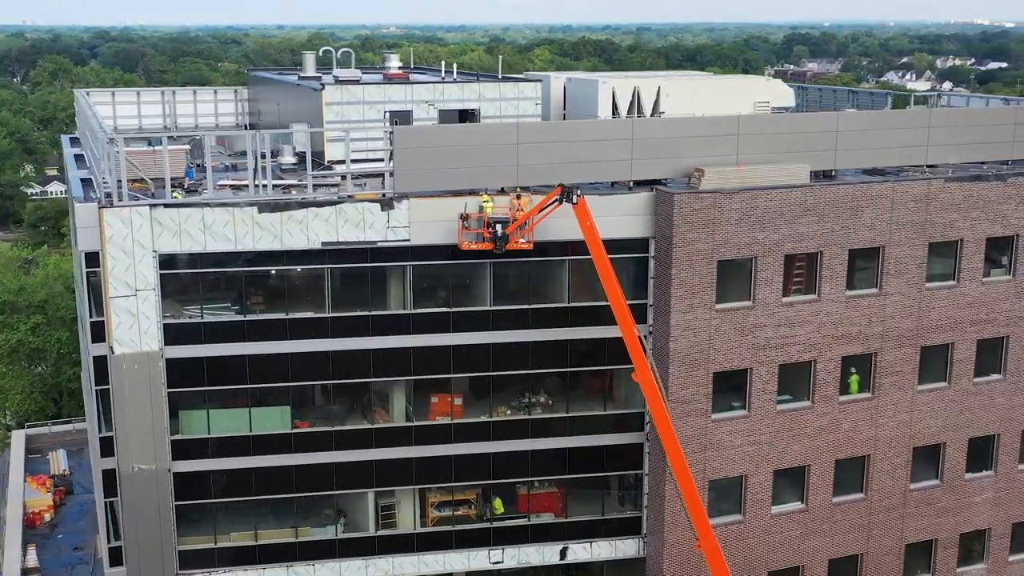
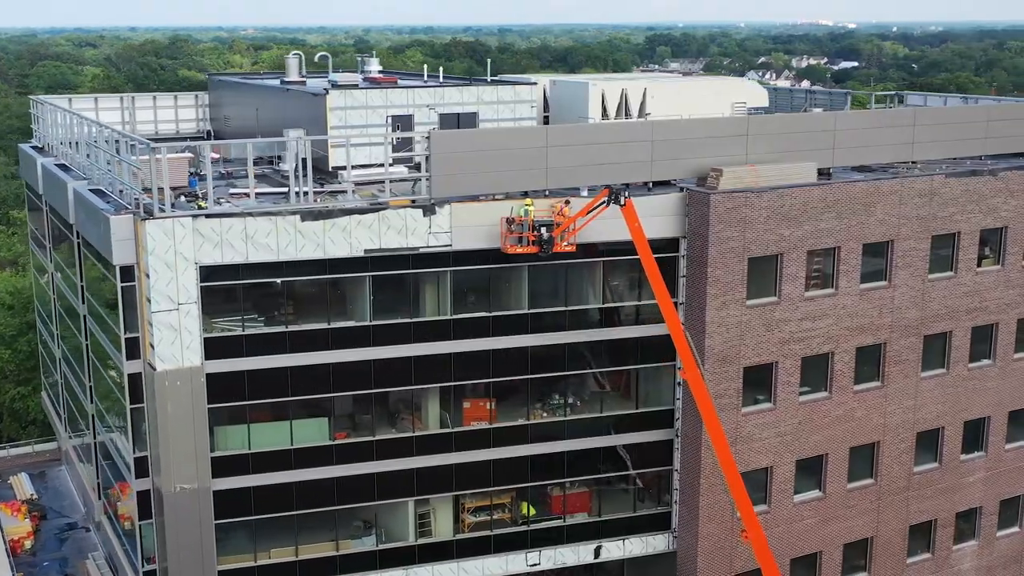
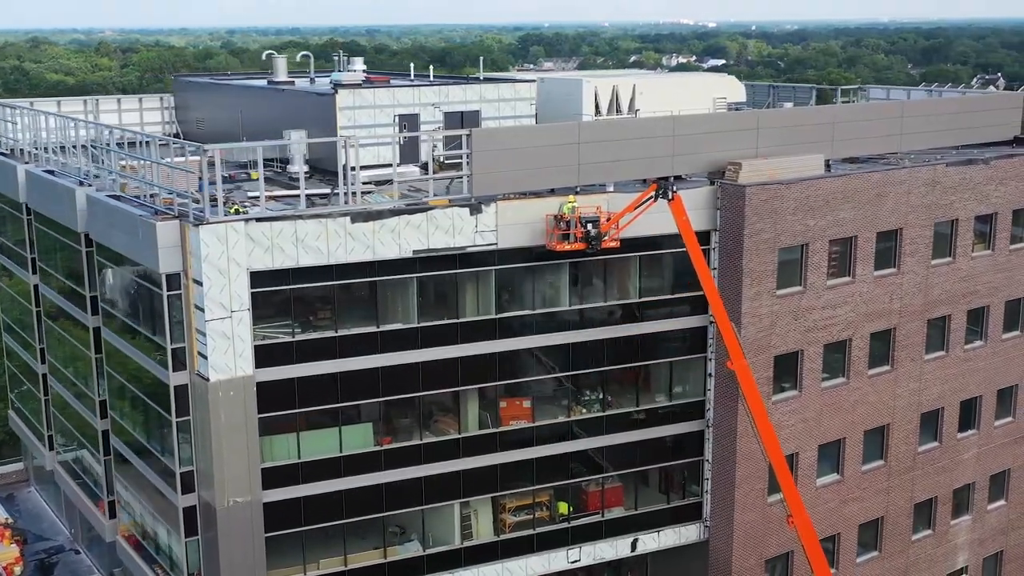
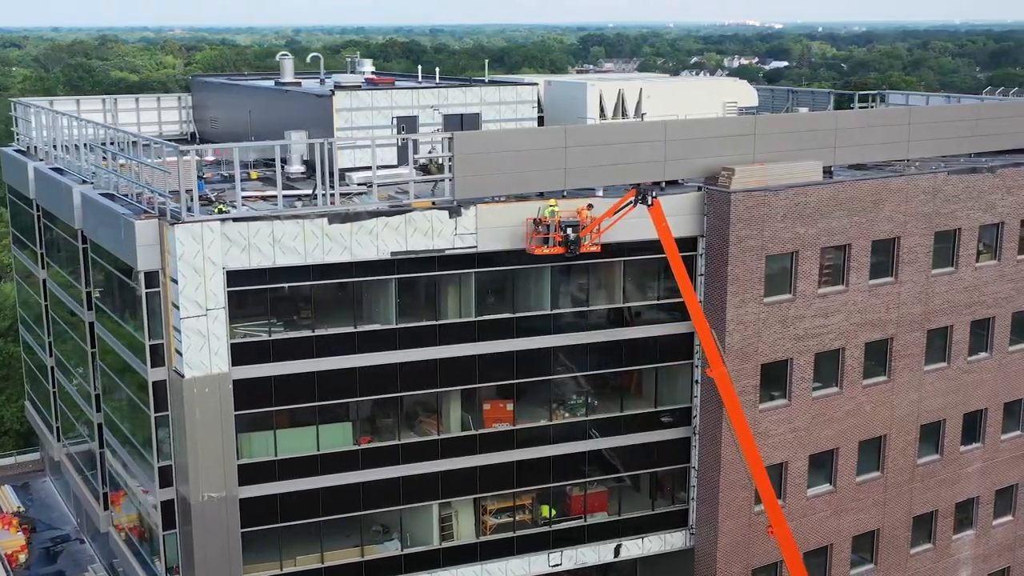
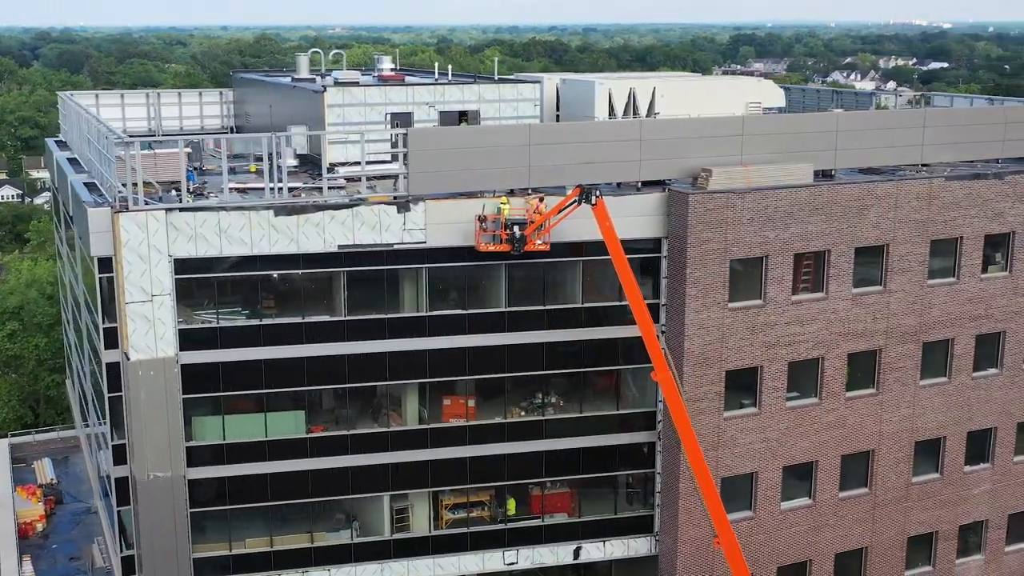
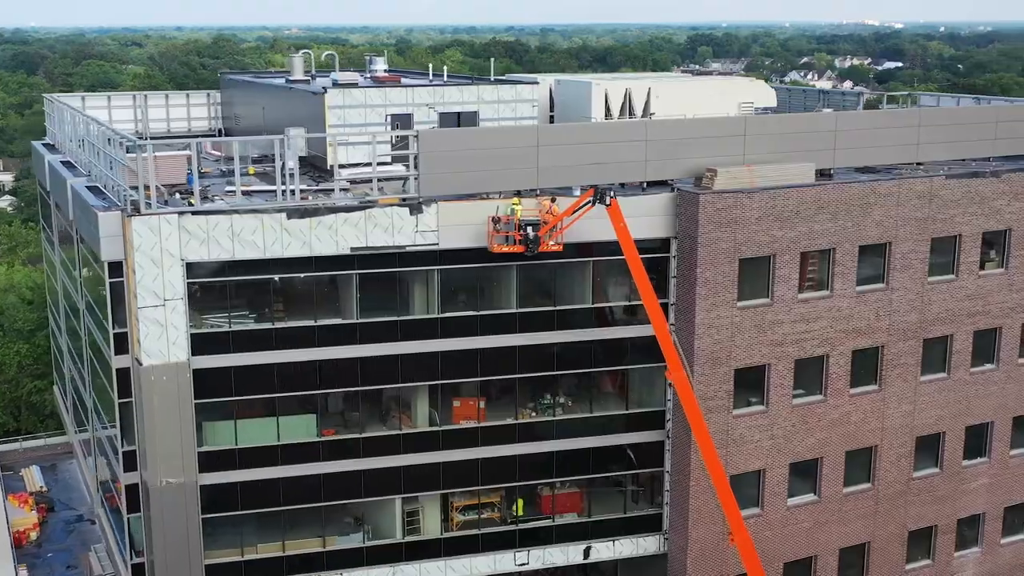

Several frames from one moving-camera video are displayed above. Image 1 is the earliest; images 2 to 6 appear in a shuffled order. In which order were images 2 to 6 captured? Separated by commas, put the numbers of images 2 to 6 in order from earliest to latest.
5, 6, 2, 4, 3
